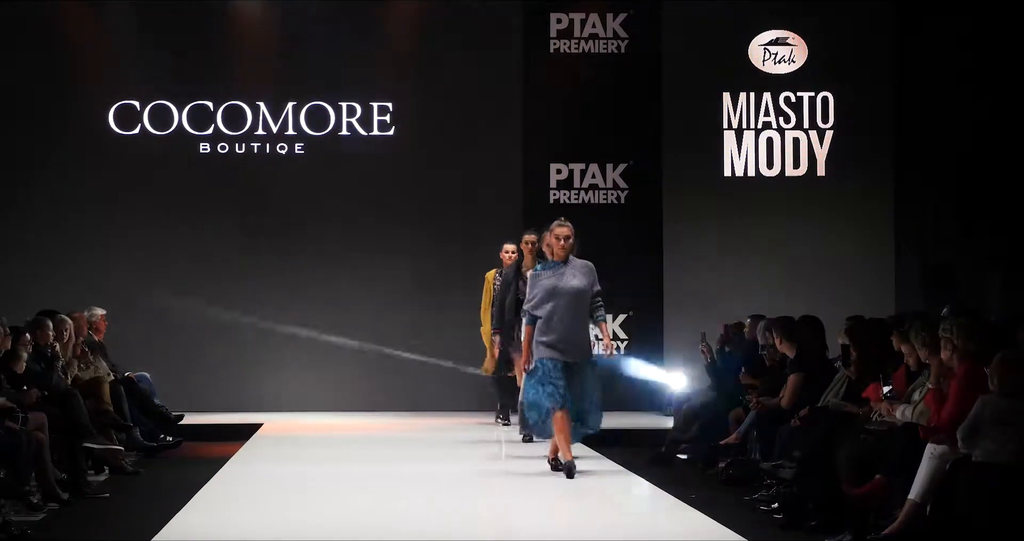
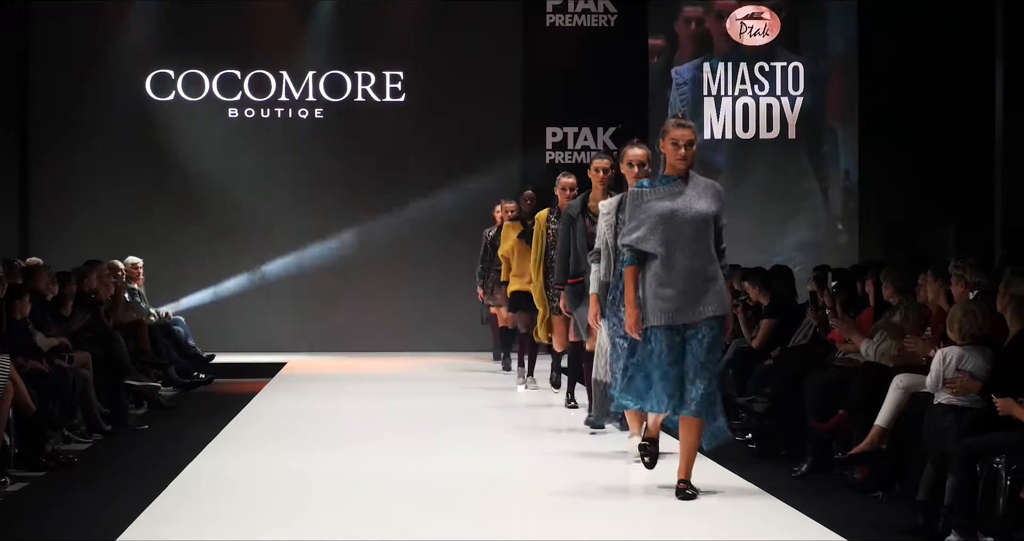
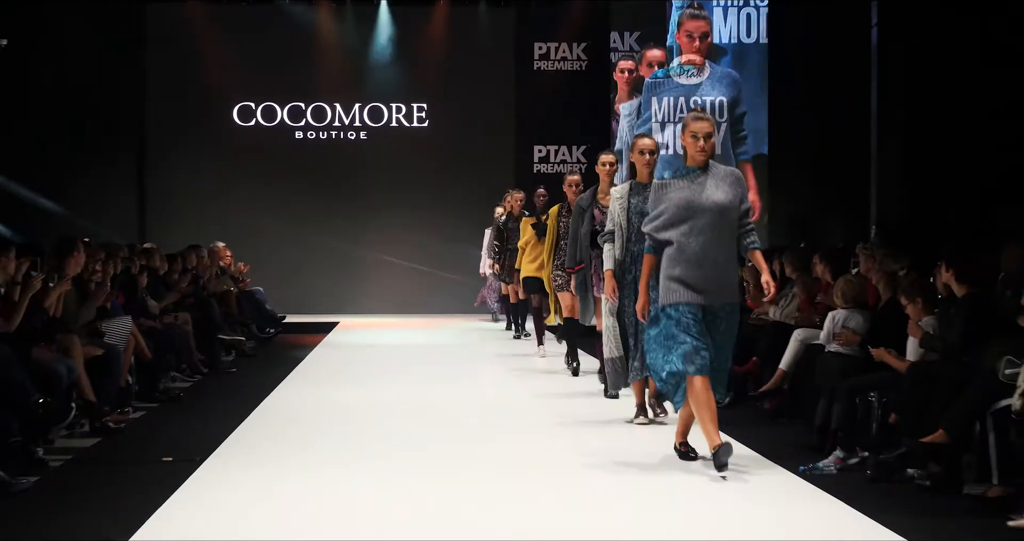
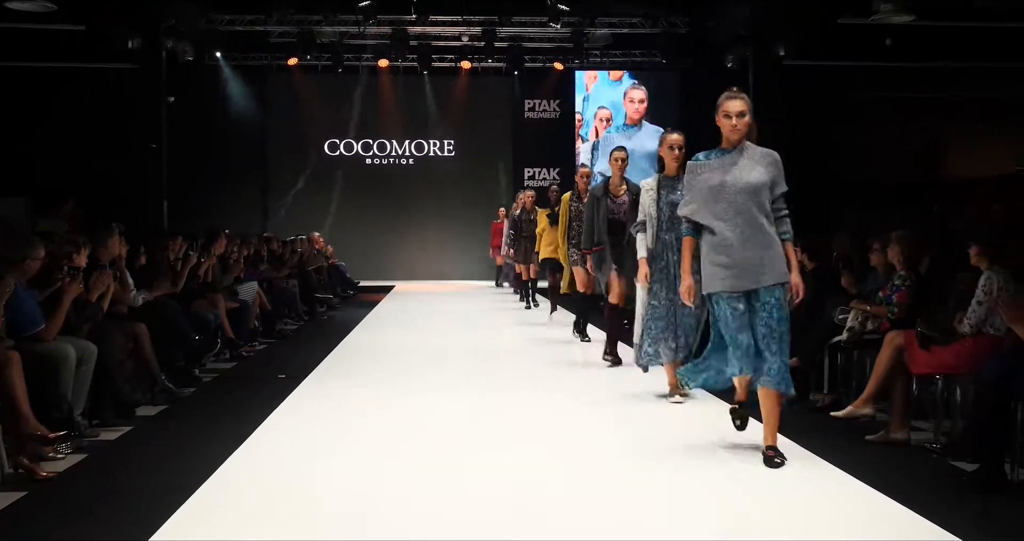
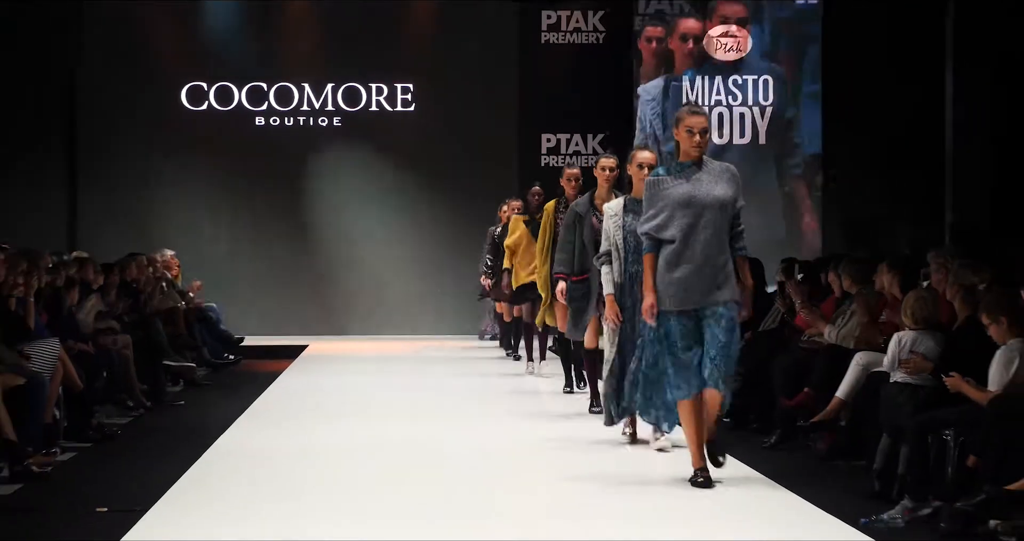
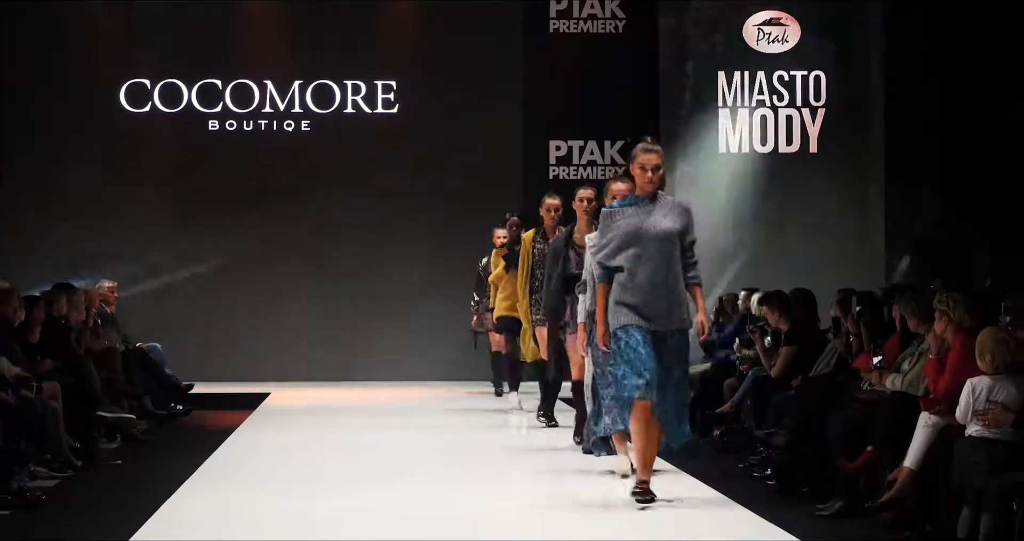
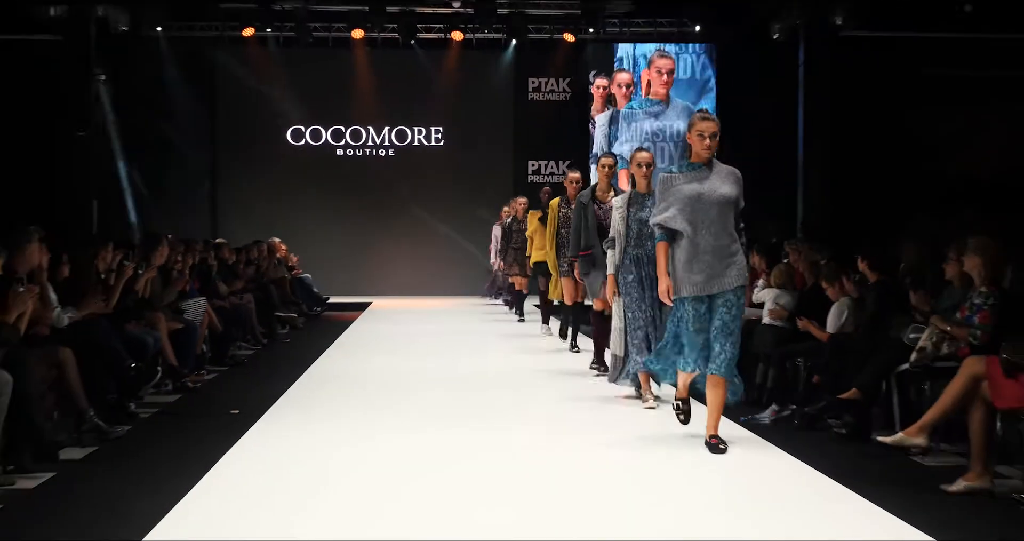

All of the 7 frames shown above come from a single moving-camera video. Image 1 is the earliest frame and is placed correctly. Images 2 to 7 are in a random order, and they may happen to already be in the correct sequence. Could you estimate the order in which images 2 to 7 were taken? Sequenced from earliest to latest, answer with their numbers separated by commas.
6, 2, 5, 3, 7, 4
